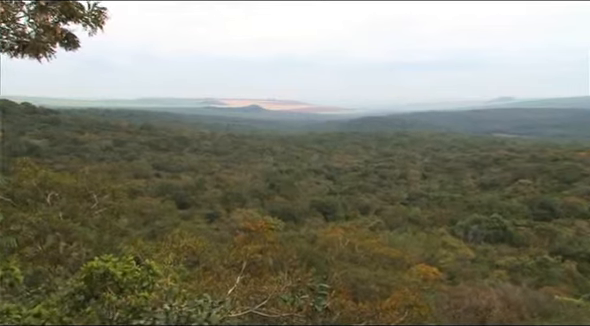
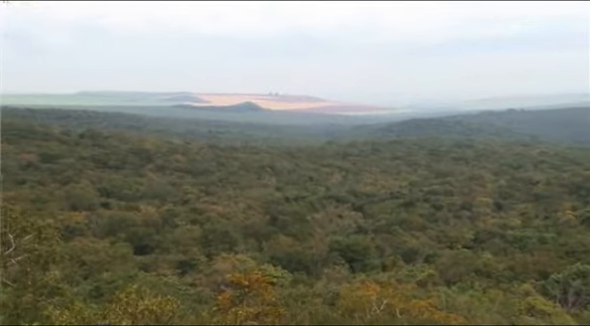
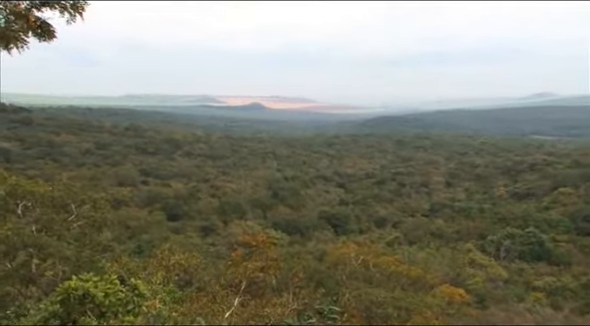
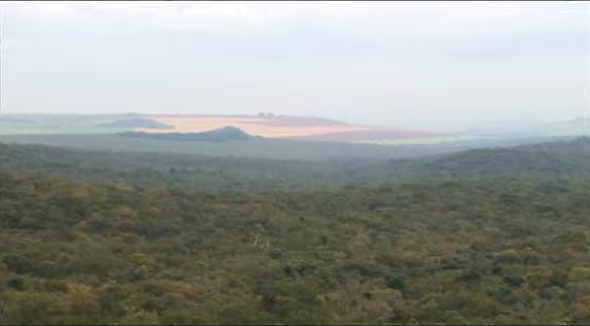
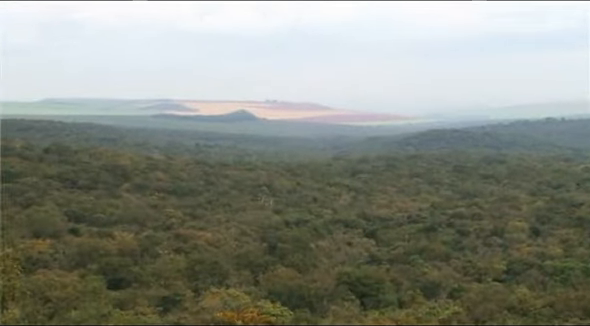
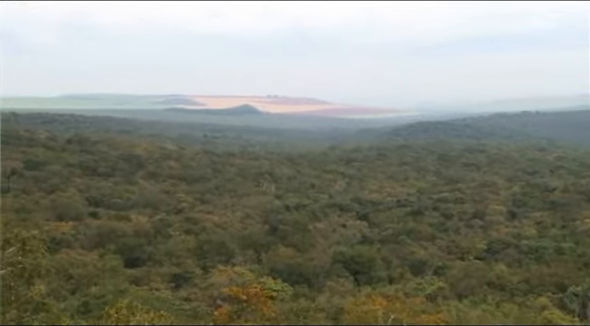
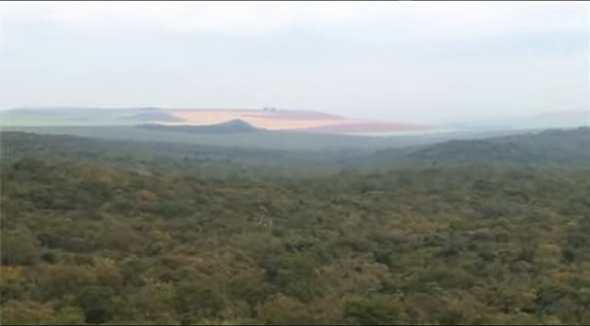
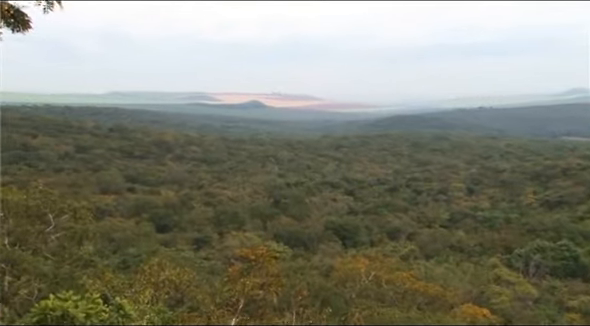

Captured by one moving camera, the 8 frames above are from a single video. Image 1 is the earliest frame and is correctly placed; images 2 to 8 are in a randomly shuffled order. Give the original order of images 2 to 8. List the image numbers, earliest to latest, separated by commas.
3, 8, 2, 6, 5, 7, 4
